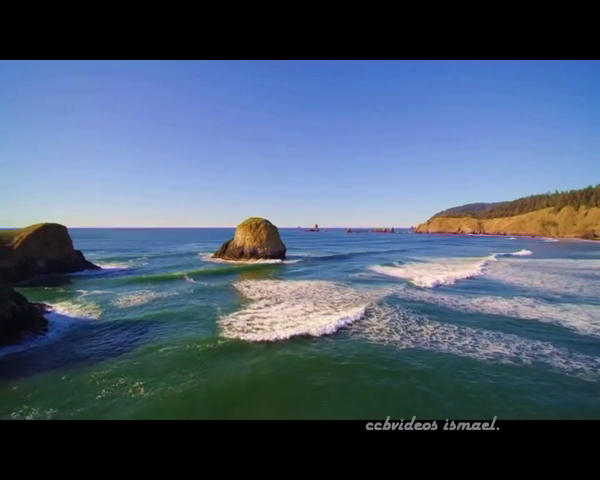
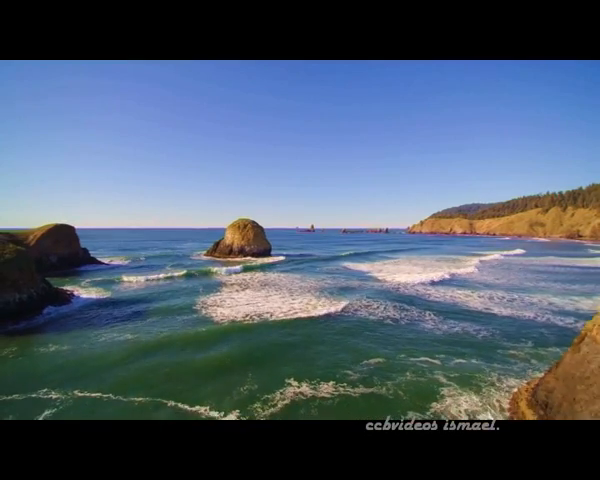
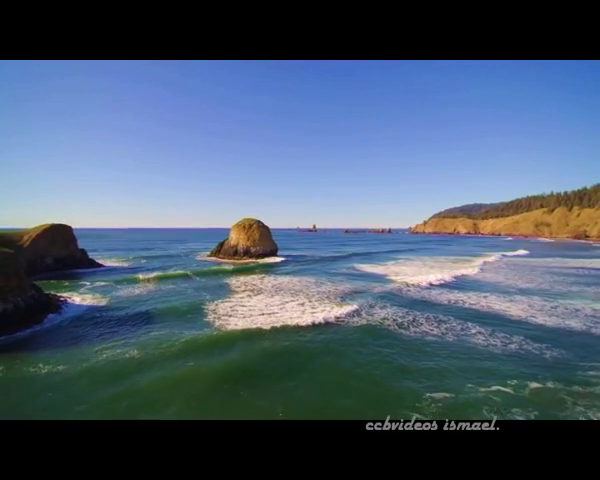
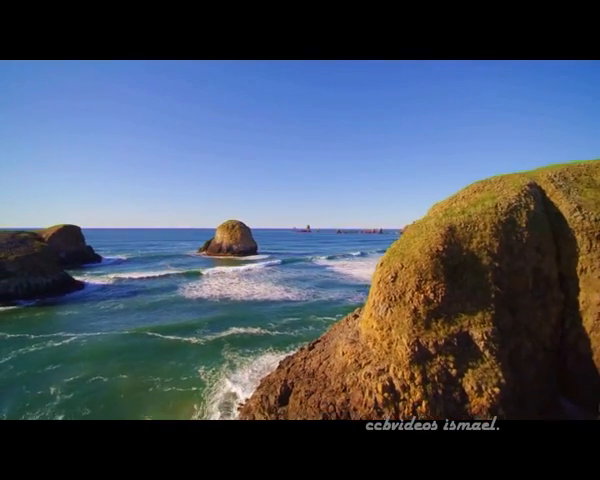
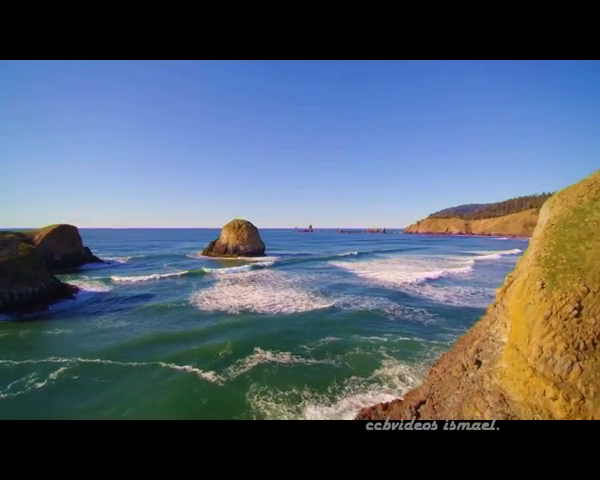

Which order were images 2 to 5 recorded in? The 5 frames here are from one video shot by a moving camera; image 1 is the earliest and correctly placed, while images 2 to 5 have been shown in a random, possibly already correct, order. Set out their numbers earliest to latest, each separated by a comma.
3, 2, 5, 4
